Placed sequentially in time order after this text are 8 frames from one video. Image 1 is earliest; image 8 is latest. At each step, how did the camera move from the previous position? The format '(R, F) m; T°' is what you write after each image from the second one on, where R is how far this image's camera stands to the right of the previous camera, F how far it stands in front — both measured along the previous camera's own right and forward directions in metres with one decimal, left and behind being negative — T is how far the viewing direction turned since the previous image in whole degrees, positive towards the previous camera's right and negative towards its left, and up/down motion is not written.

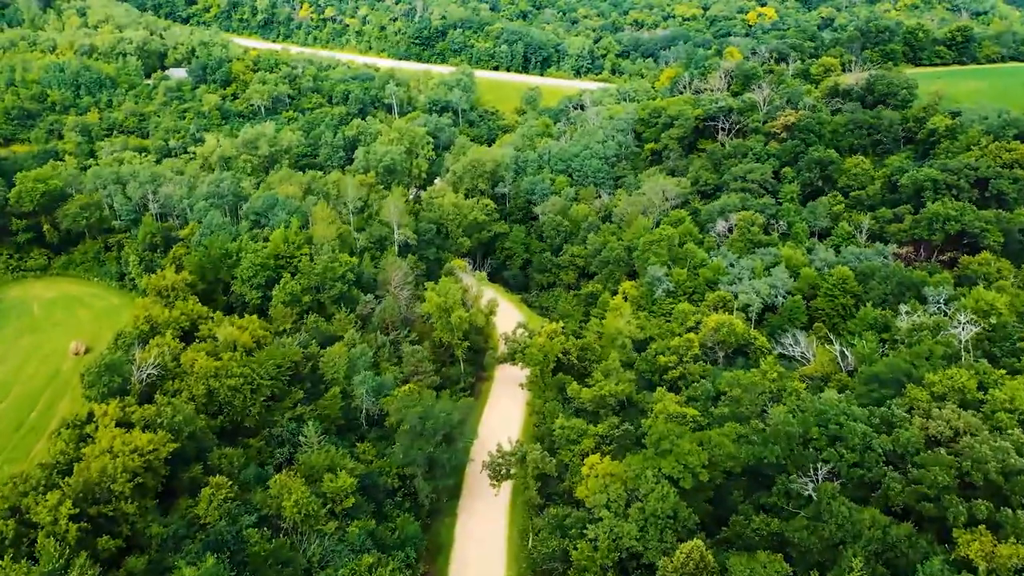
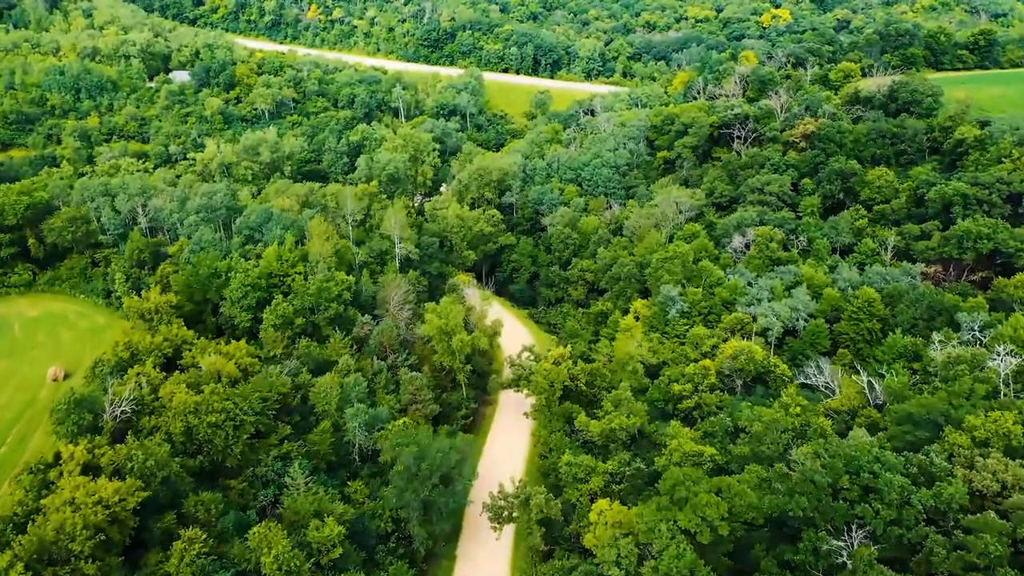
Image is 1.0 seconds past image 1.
(+0.3, +3.5) m; -1°
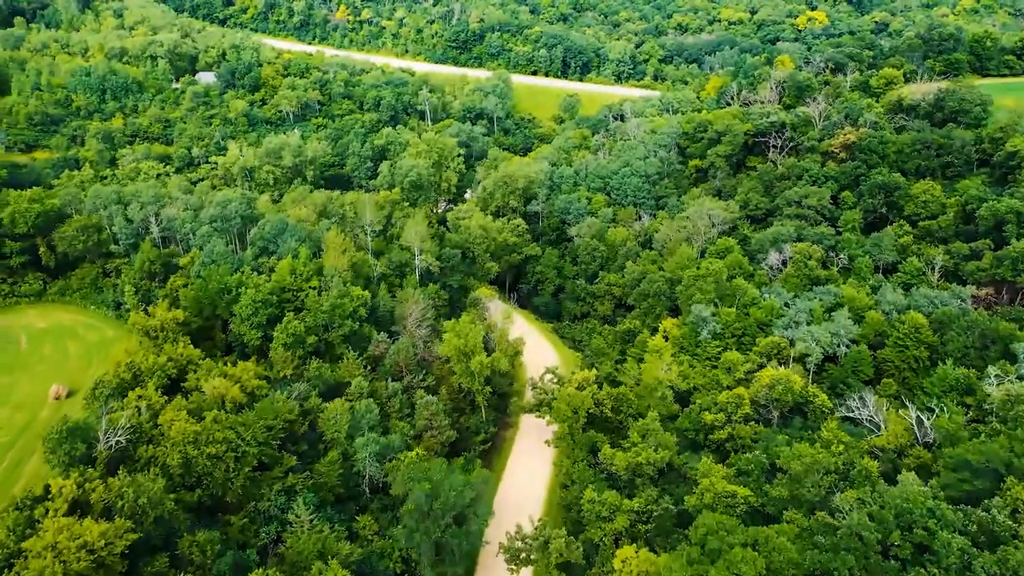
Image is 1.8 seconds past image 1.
(+0.2, +3.0) m; -2°
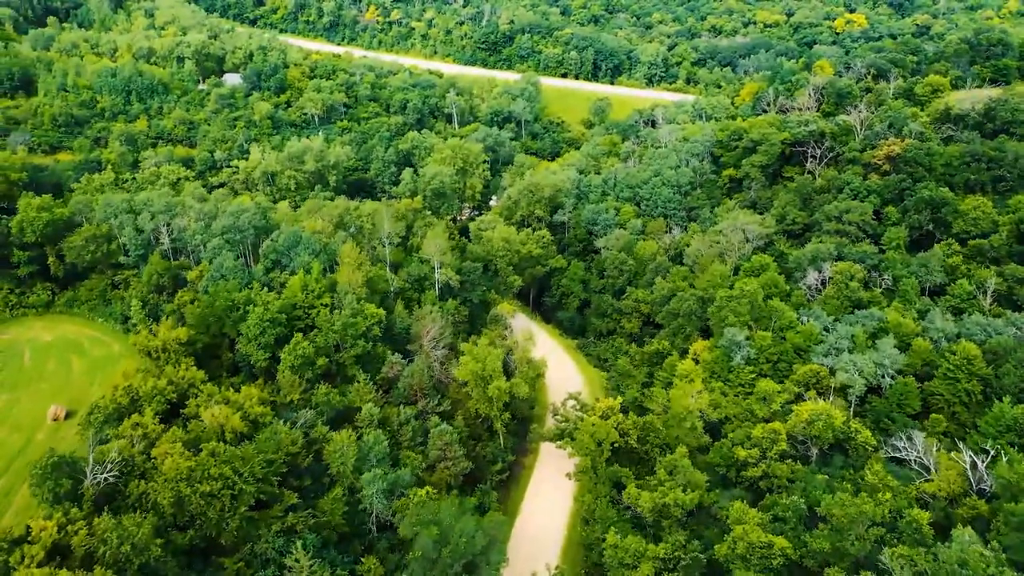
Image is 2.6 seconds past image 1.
(+0.4, +3.2) m; -2°
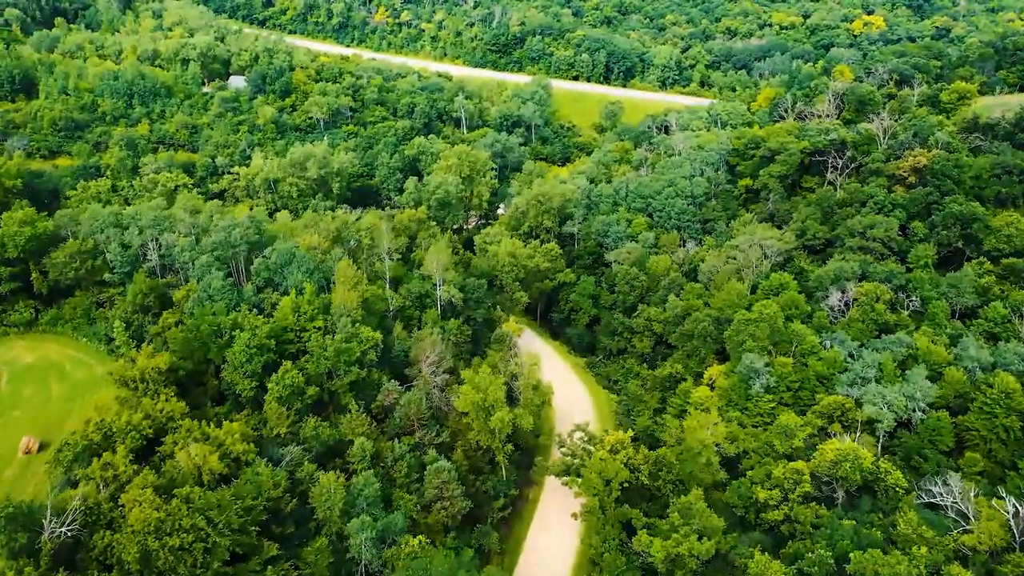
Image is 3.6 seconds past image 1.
(+0.4, +3.4) m; -1°
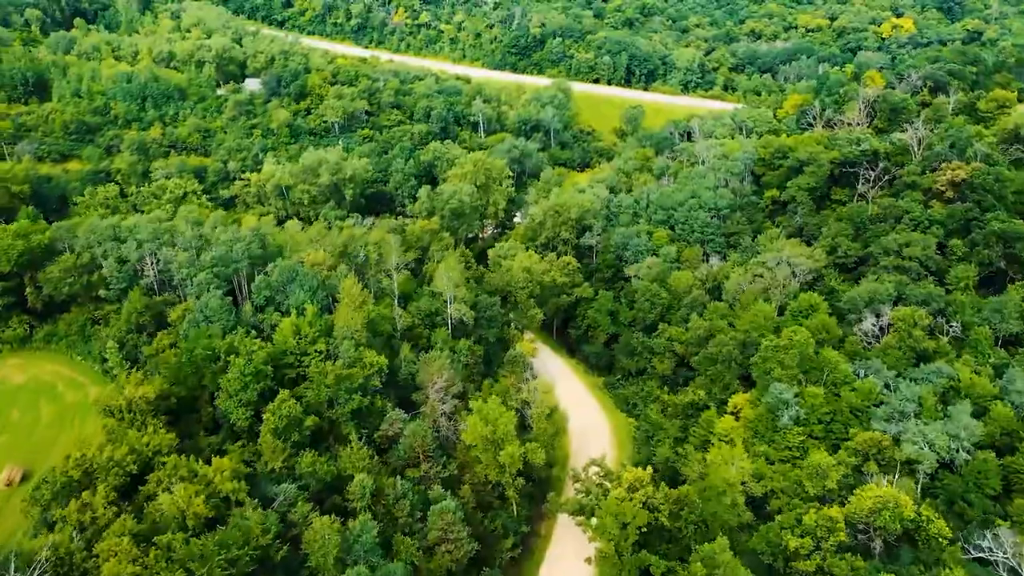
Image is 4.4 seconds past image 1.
(+0.3, +3.2) m; -1°
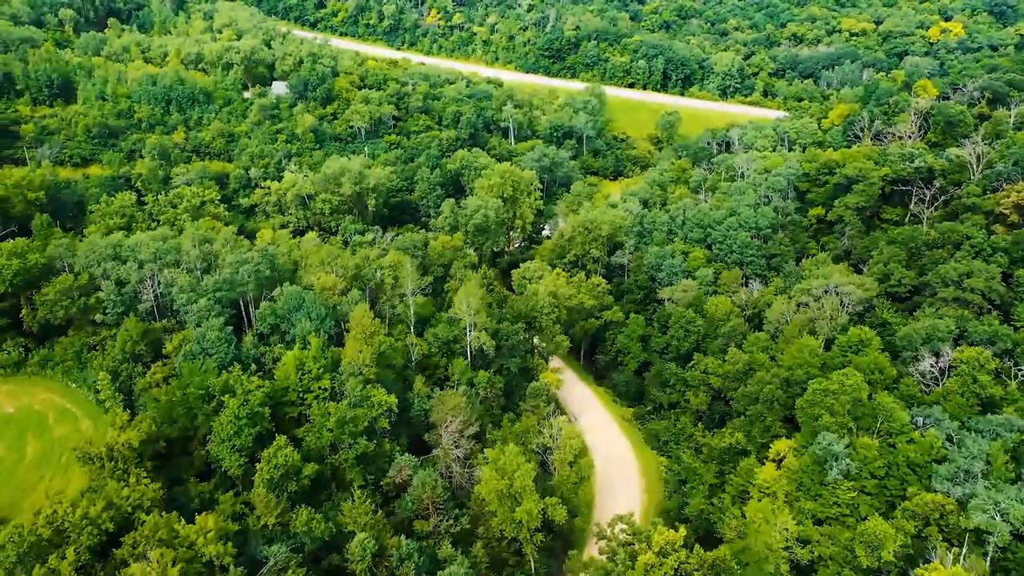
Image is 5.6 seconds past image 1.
(+0.5, +4.4) m; -2°
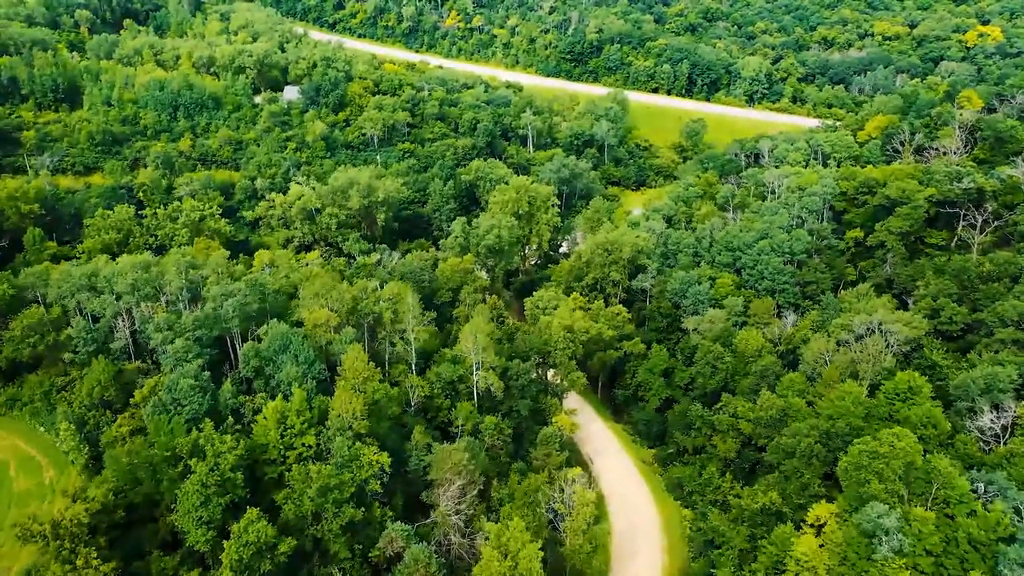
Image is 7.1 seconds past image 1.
(+0.6, +5.3) m; -1°
